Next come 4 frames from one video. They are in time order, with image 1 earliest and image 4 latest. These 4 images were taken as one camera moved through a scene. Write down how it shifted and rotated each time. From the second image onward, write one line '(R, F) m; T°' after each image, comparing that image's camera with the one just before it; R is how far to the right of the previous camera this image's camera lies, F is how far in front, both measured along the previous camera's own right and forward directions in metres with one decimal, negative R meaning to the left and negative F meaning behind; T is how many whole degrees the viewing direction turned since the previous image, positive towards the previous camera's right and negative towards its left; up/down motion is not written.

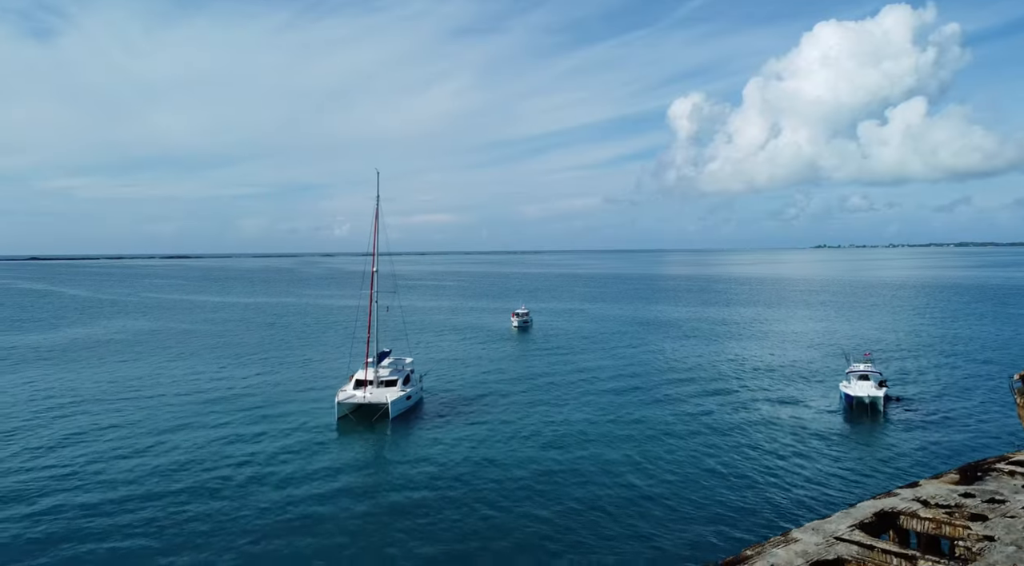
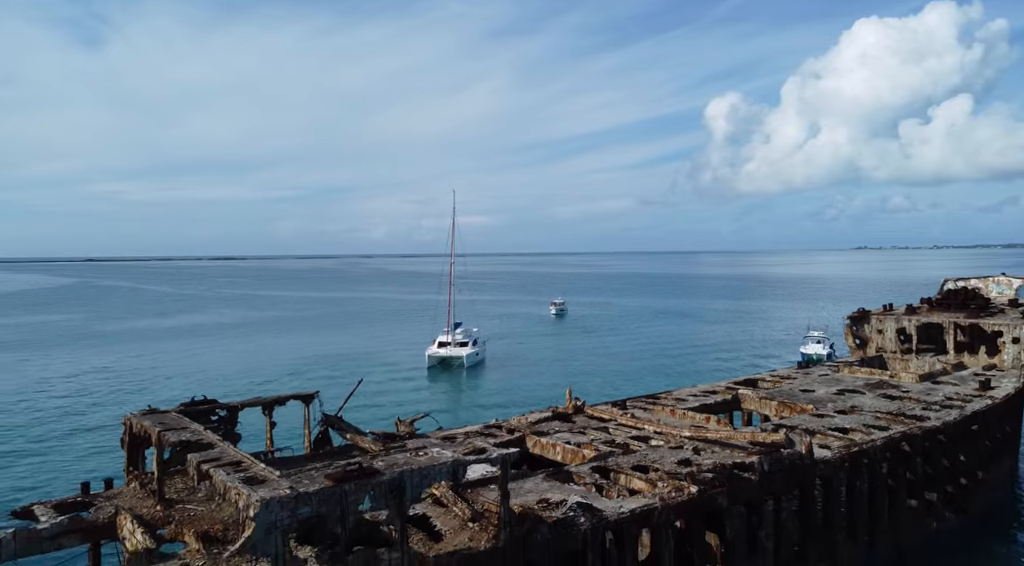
(-0.2, -6.4) m; -3°
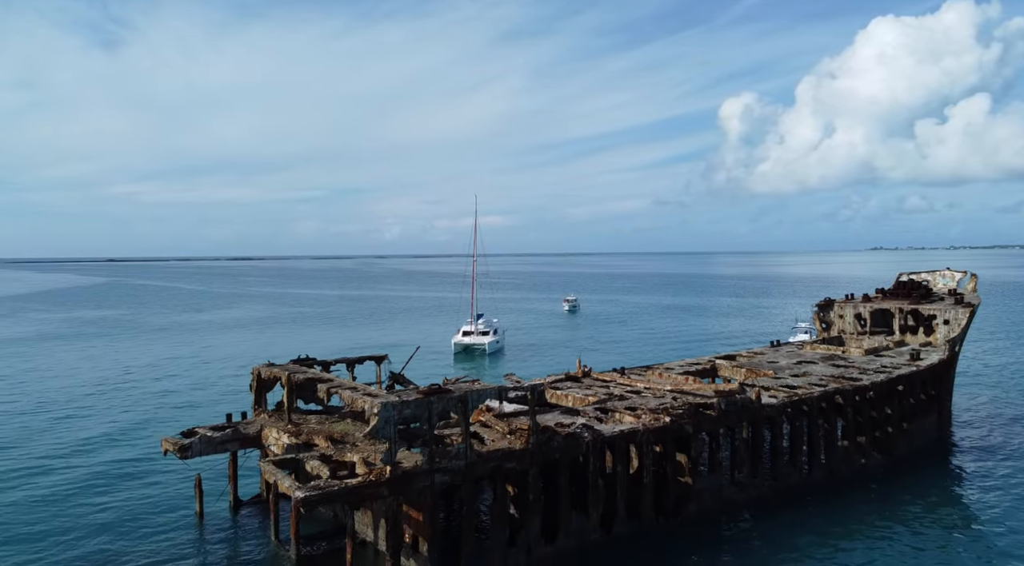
(-0.1, -2.7) m; -1°
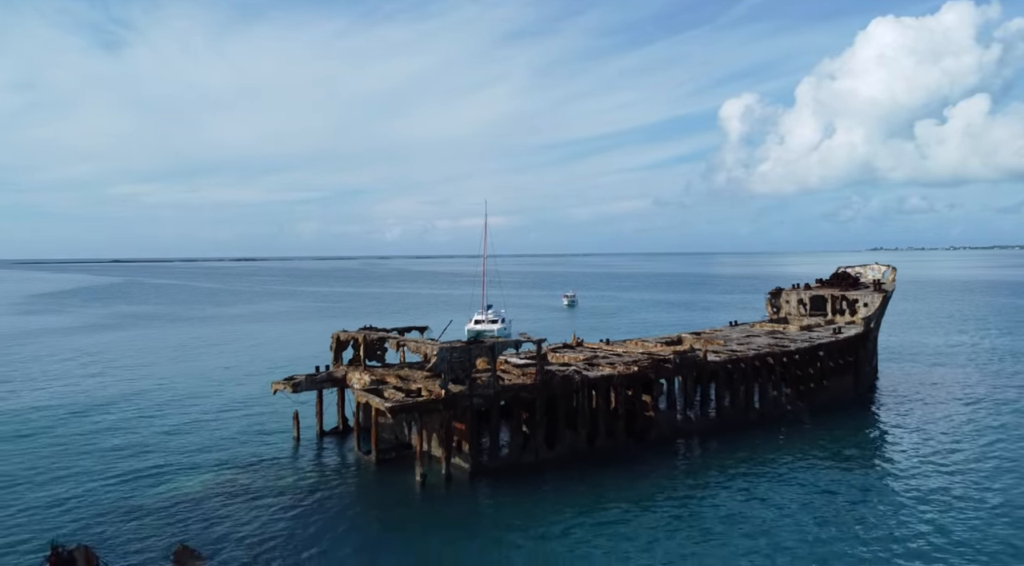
(-0.2, -3.7) m; 0°
